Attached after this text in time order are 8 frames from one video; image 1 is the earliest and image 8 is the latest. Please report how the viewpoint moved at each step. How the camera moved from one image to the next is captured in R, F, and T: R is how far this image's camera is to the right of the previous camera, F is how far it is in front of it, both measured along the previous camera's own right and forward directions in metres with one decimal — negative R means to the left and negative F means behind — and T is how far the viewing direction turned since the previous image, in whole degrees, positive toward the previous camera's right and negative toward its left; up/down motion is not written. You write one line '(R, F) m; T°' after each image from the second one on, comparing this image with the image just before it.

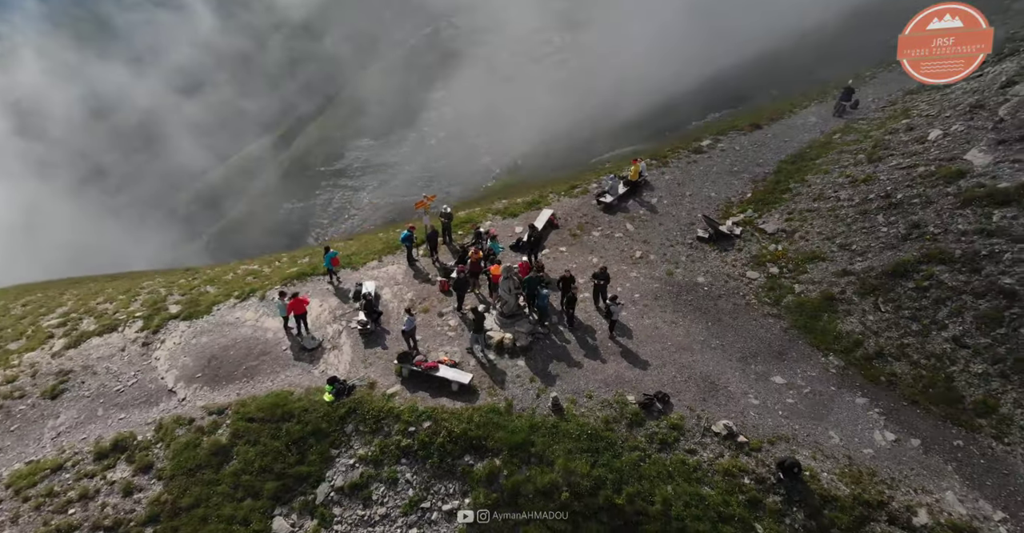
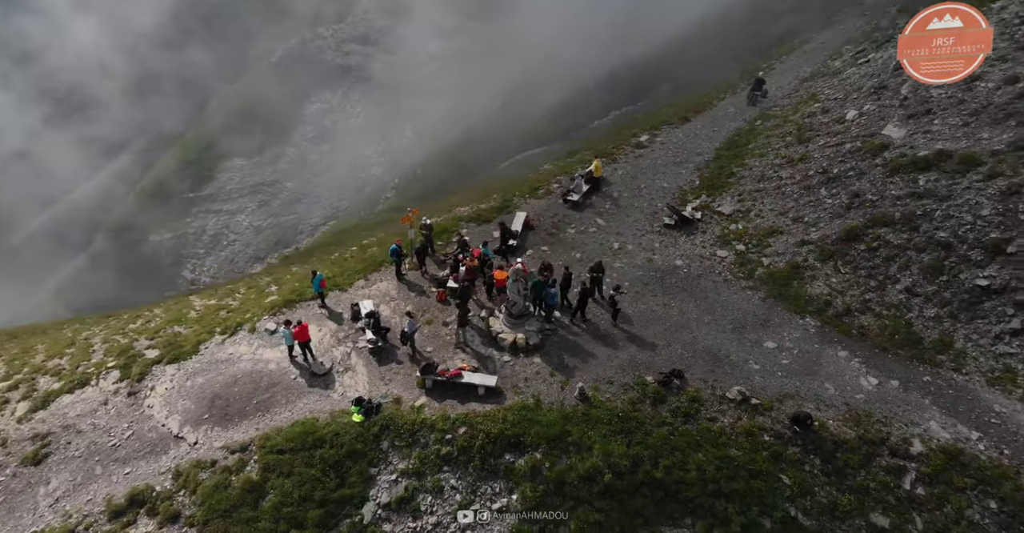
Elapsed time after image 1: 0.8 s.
(-3.6, -0.3) m; +9°
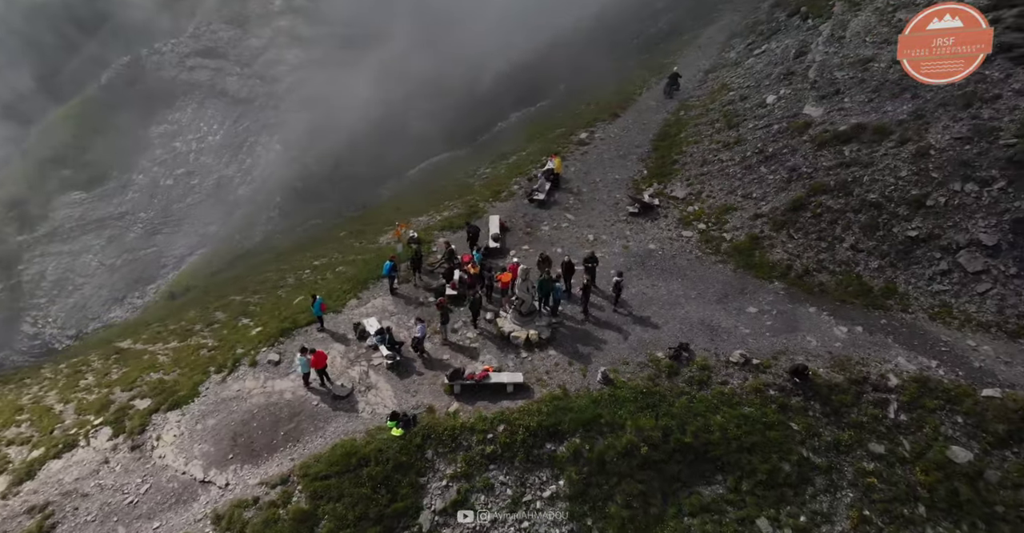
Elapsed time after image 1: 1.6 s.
(-4.0, -0.4) m; +9°
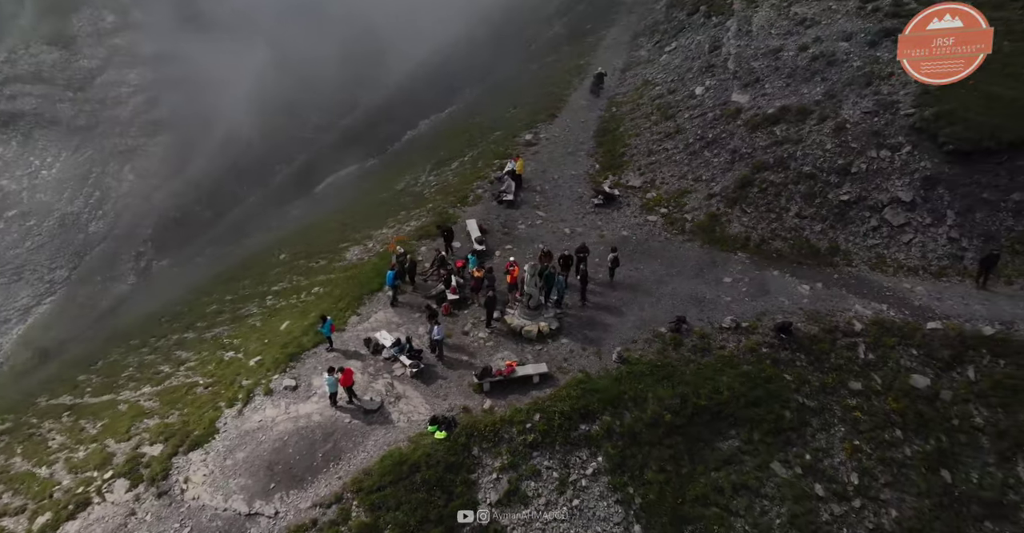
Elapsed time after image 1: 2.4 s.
(-4.1, -0.6) m; +9°
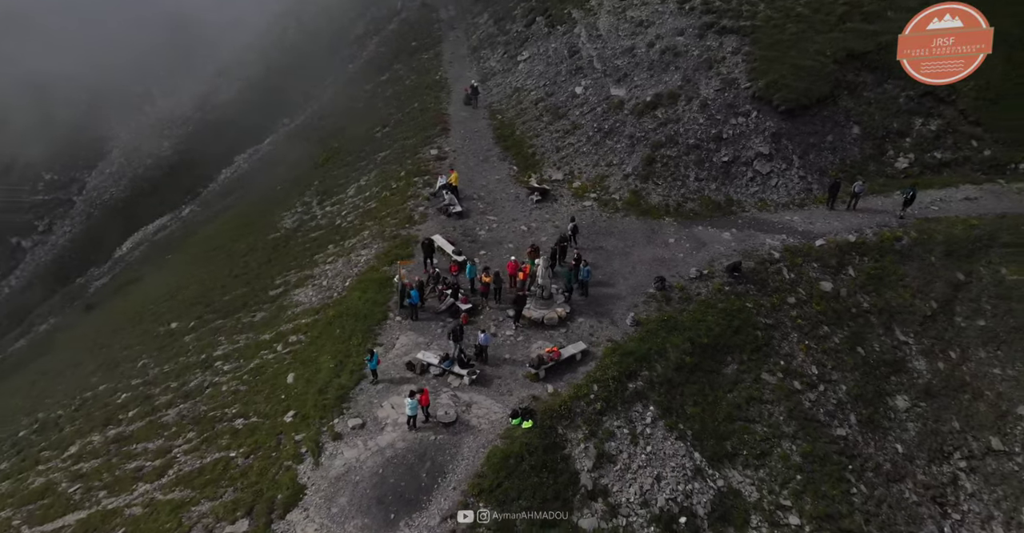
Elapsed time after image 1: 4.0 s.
(-8.6, -0.8) m; +18°
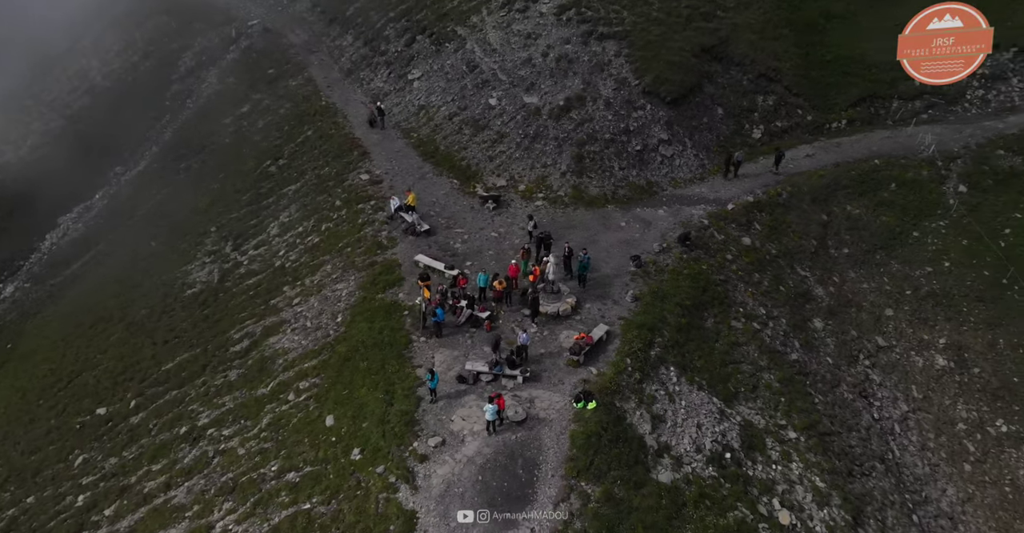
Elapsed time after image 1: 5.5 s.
(-8.1, -0.9) m; +15°
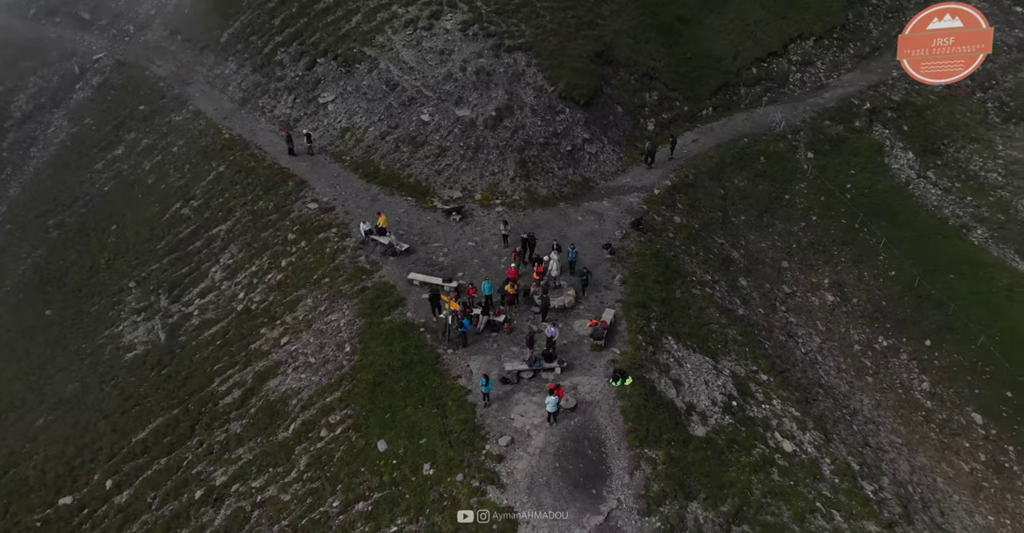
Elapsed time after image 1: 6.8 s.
(-7.3, -1.2) m; +13°
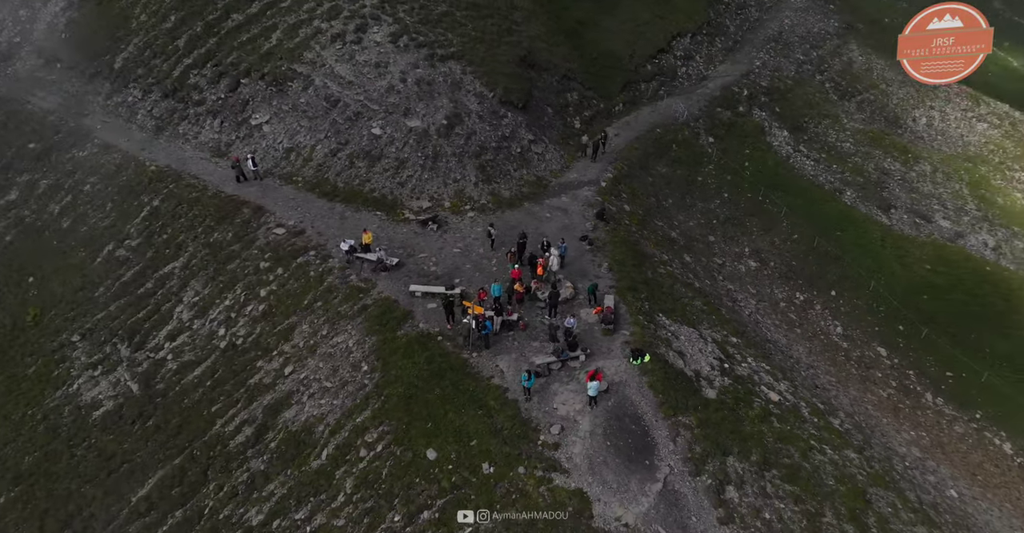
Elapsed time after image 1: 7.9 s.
(-6.1, -1.1) m; +10°
